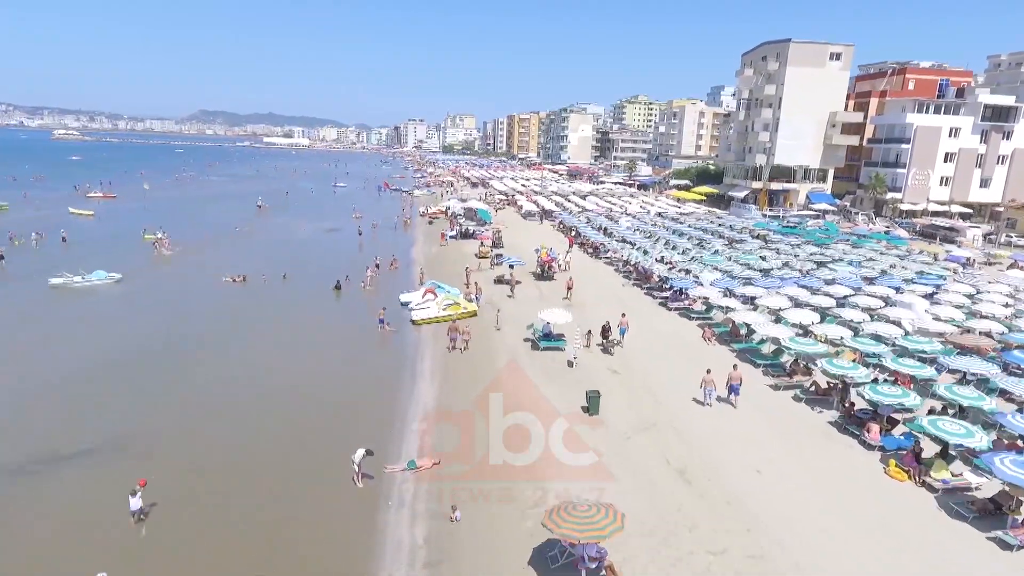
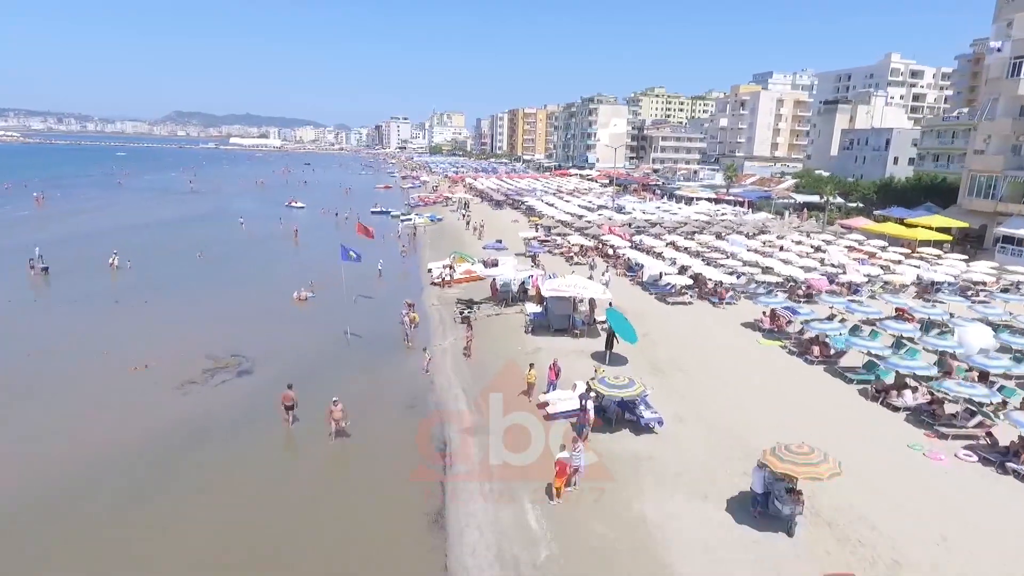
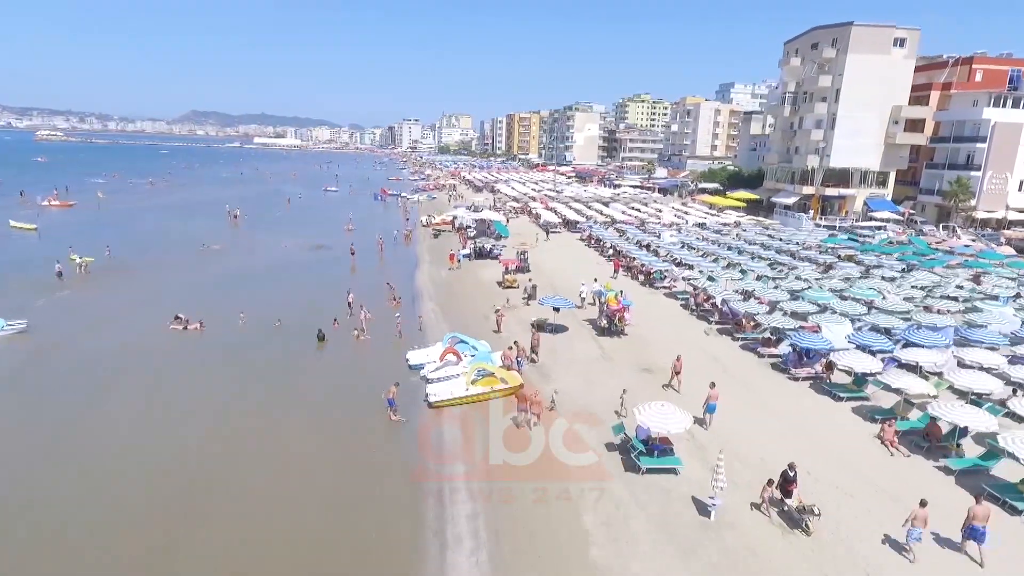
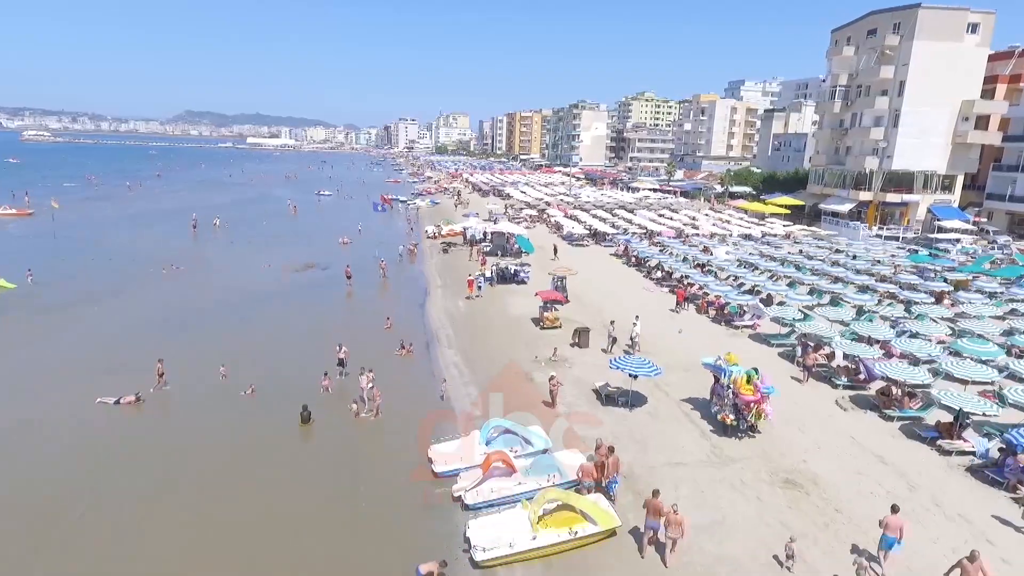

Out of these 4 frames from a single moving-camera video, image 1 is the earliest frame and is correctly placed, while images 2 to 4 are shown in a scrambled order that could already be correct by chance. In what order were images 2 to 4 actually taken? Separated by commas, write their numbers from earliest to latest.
3, 4, 2
